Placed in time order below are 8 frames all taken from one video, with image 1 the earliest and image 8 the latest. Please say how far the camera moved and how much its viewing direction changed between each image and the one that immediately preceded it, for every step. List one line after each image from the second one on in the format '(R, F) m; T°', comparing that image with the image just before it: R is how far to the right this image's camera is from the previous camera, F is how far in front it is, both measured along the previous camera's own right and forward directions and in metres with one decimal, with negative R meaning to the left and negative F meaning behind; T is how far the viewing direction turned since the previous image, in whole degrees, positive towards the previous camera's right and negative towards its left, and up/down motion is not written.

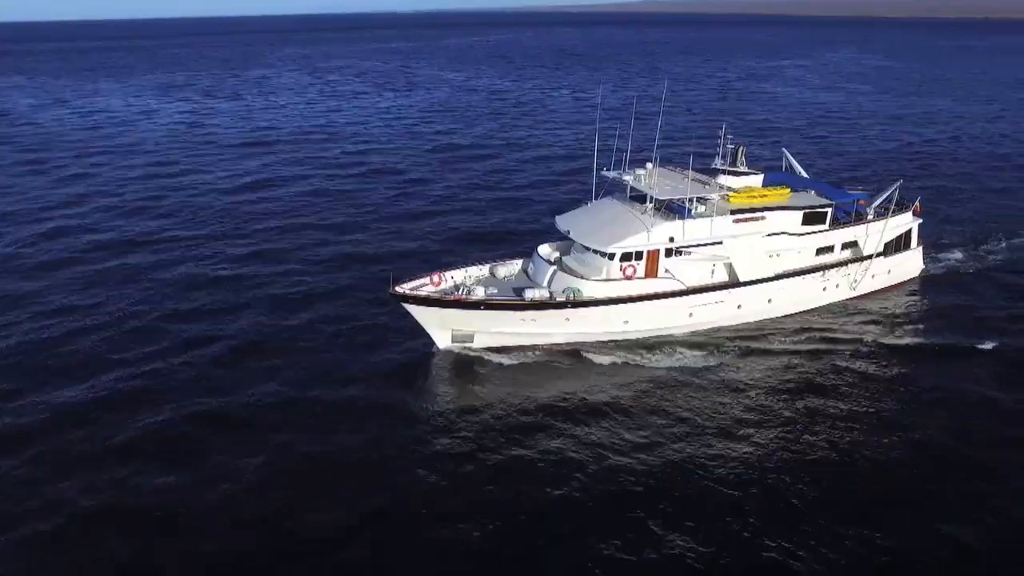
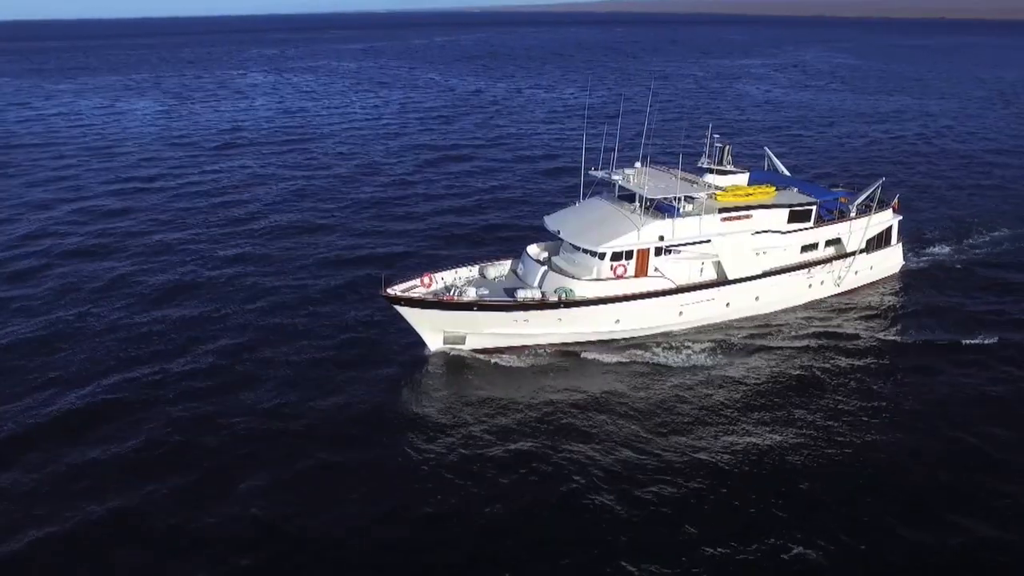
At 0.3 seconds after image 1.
(+11.4, -1.0) m; -19°
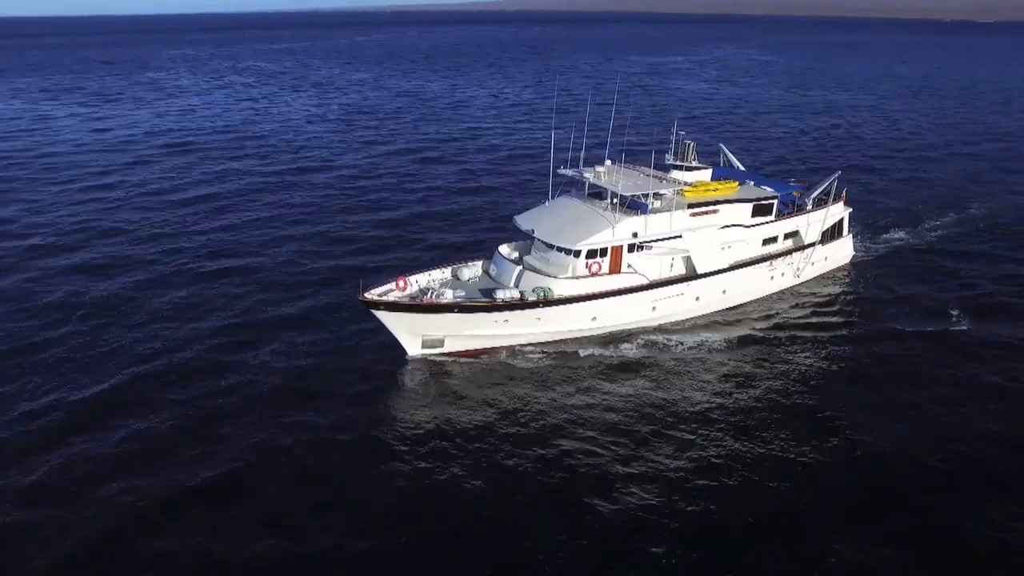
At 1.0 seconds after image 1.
(-1.8, +0.5) m; +5°
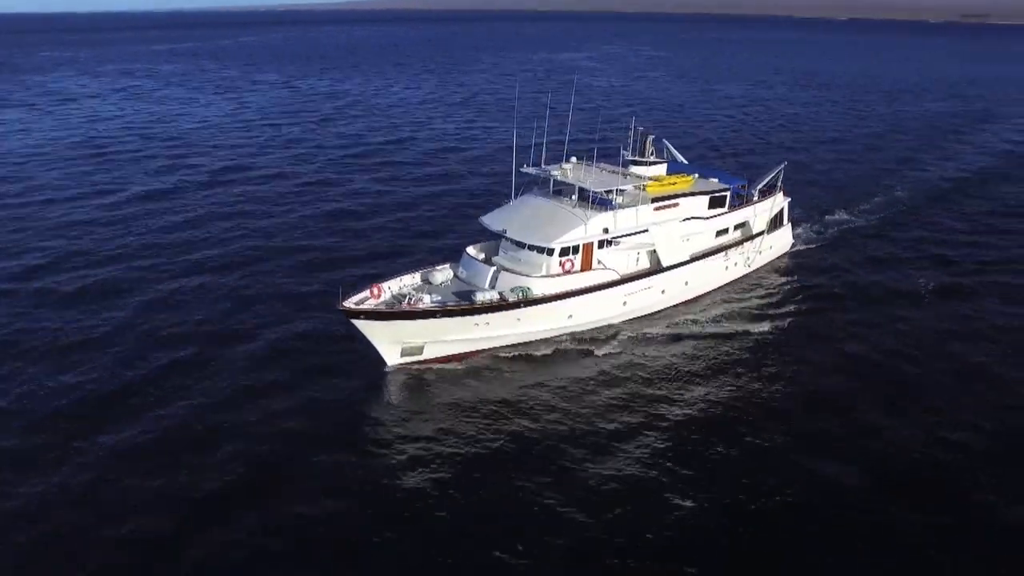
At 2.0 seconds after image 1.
(-2.8, +0.8) m; +7°
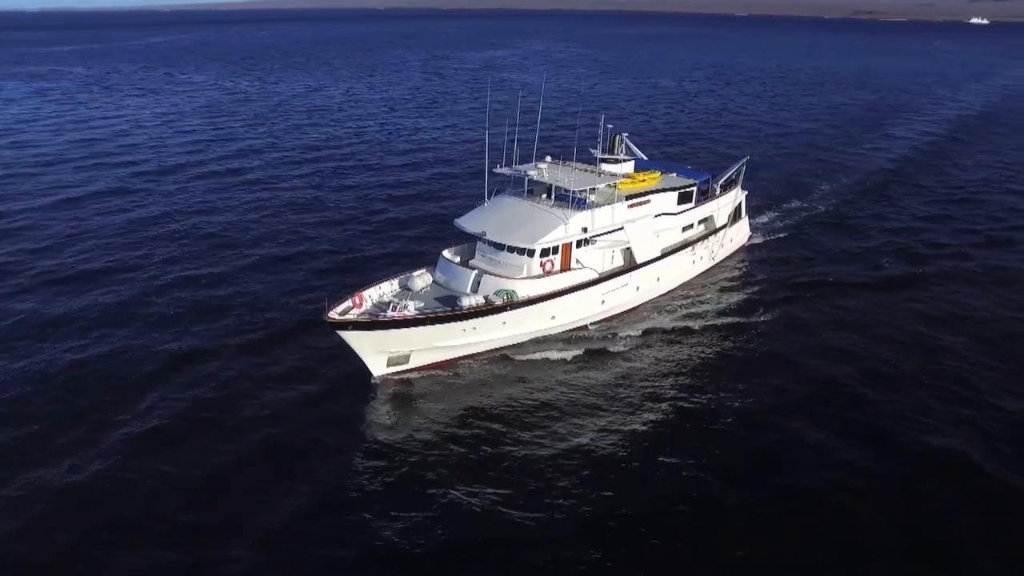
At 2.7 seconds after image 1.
(-2.1, +0.6) m; +5°
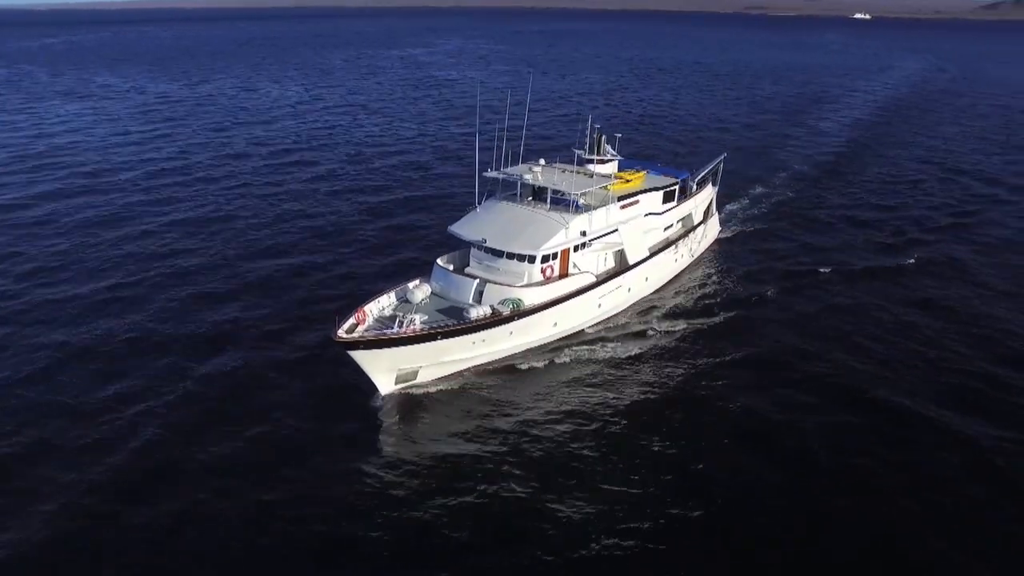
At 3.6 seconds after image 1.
(-3.0, +1.2) m; +5°
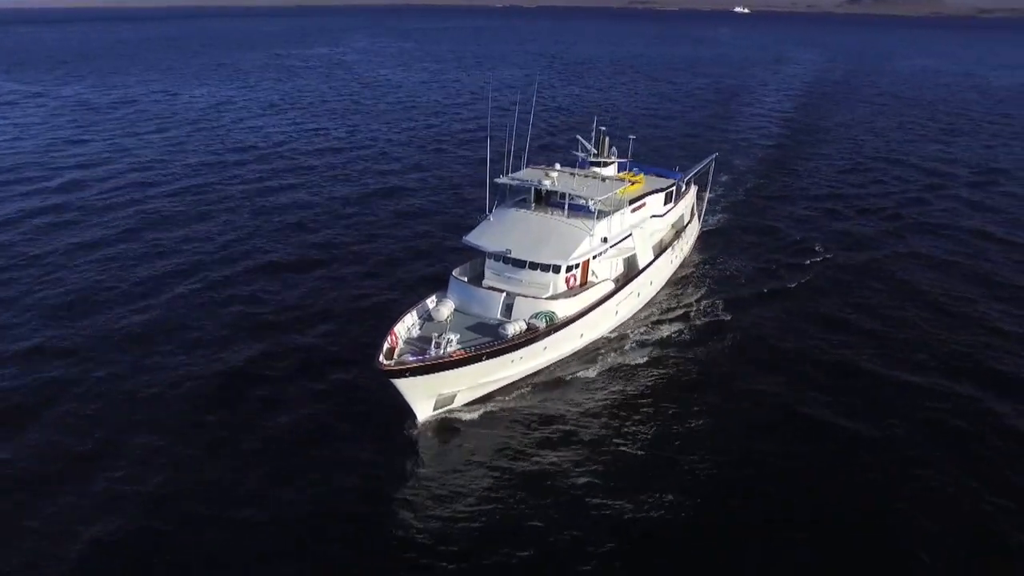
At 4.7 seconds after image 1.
(-4.1, +1.8) m; +6°
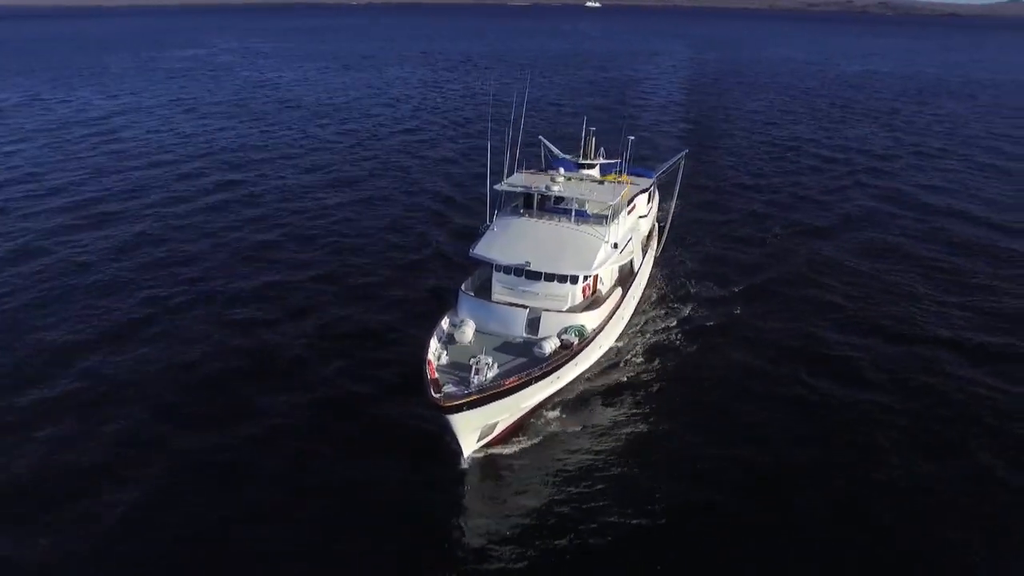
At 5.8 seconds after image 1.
(-4.9, +2.2) m; +8°
